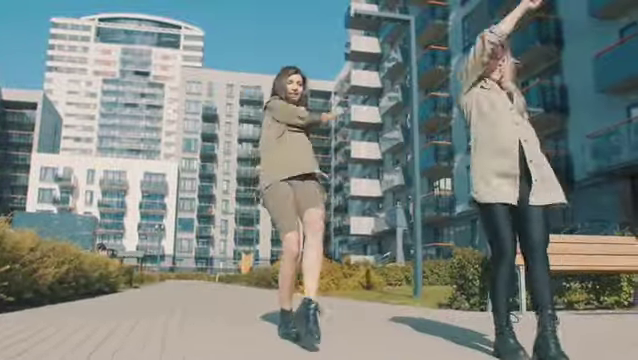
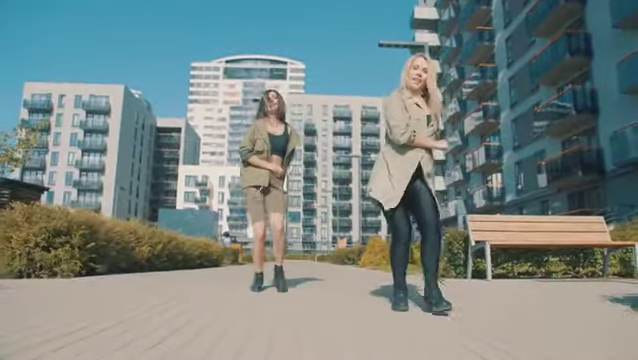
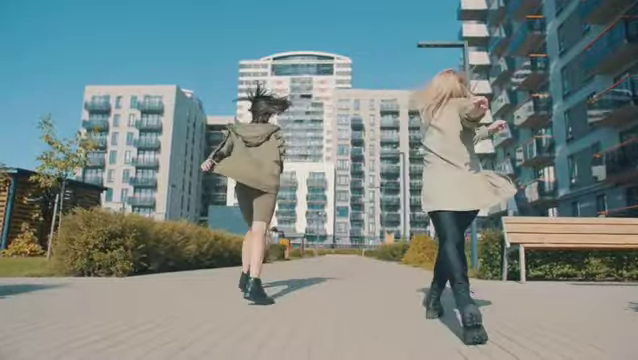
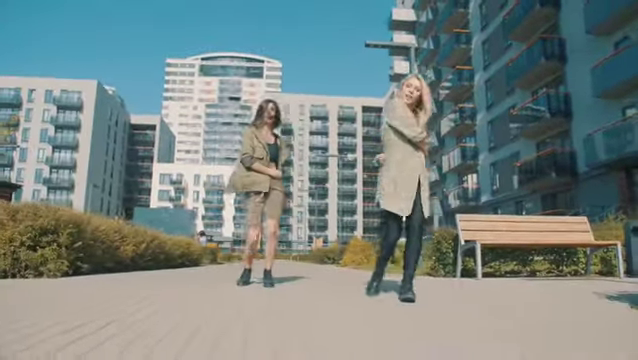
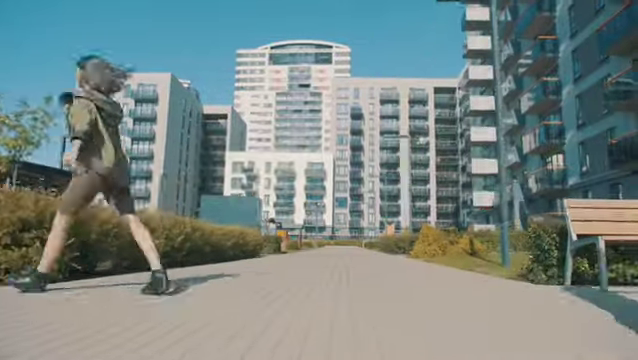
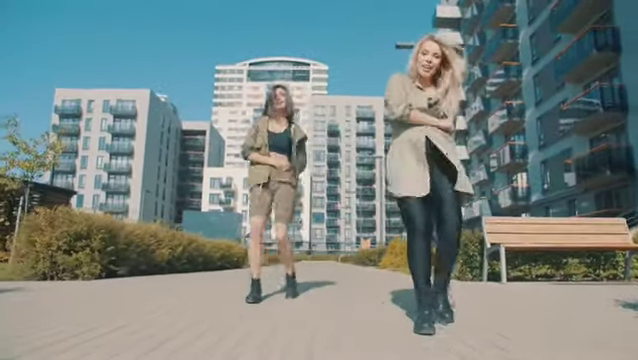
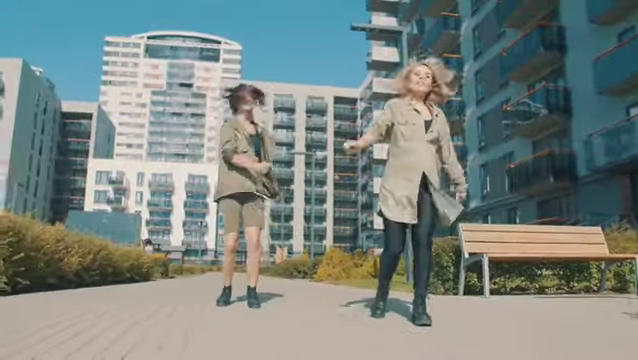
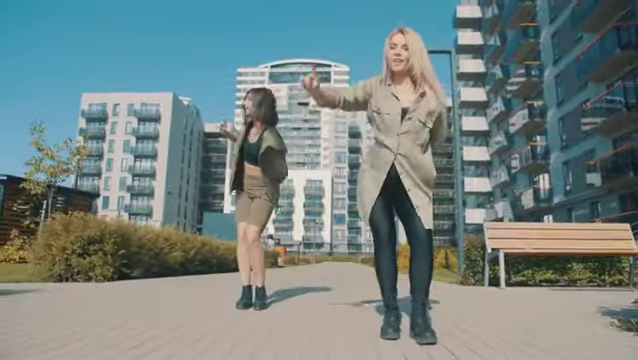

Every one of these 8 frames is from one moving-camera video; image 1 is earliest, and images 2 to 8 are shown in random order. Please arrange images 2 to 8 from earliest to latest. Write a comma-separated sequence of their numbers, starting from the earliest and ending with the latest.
7, 4, 2, 6, 8, 3, 5
